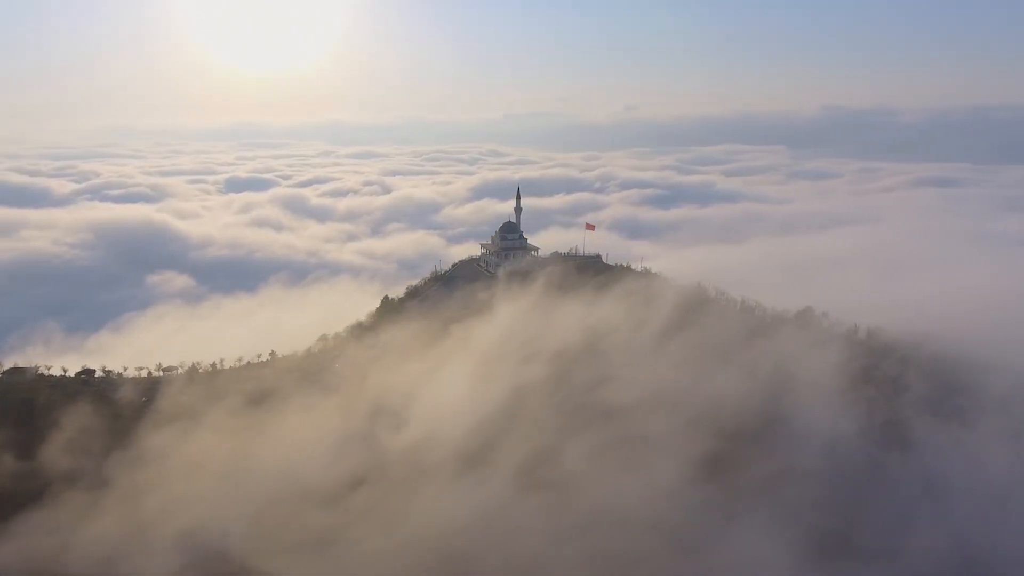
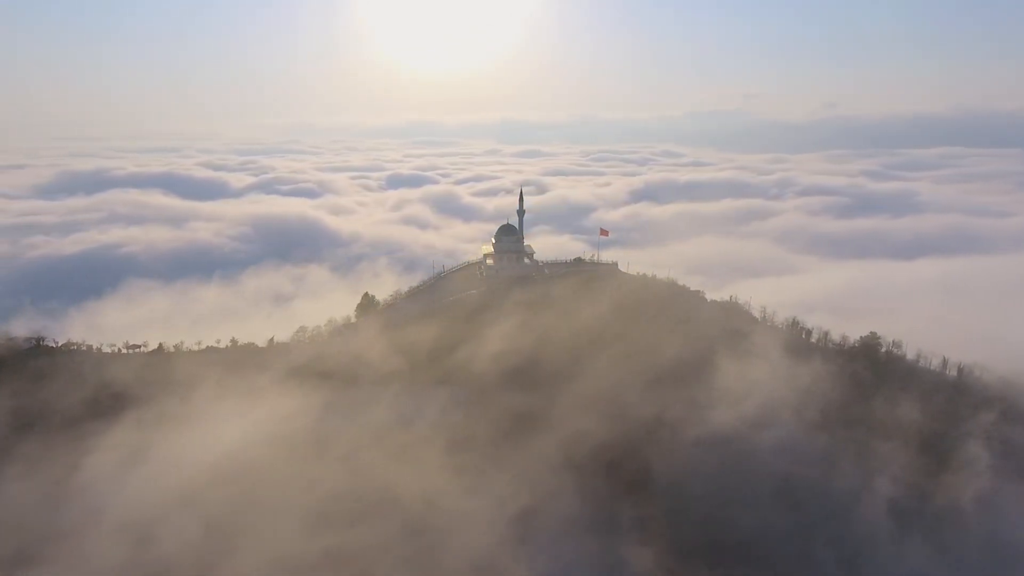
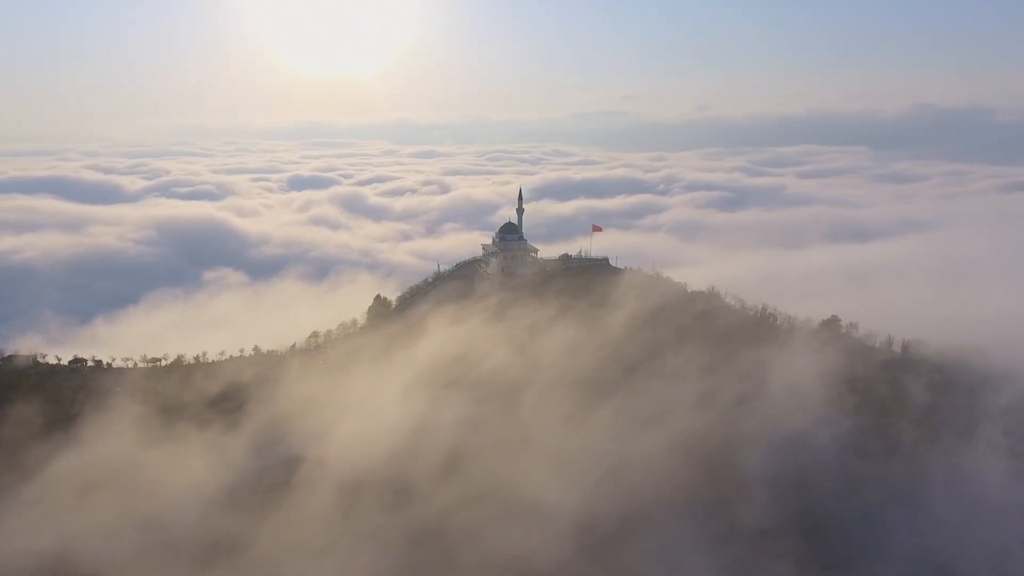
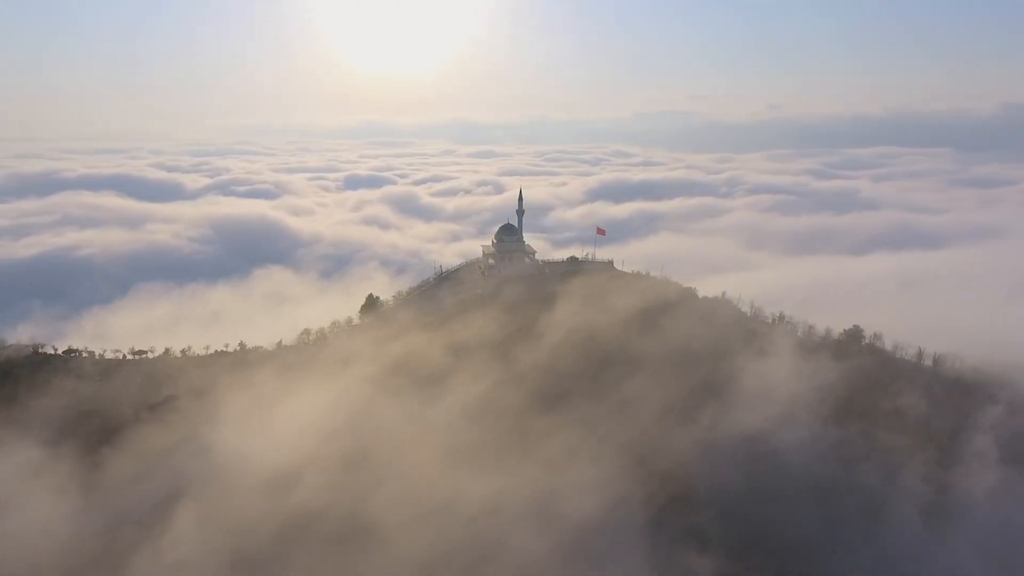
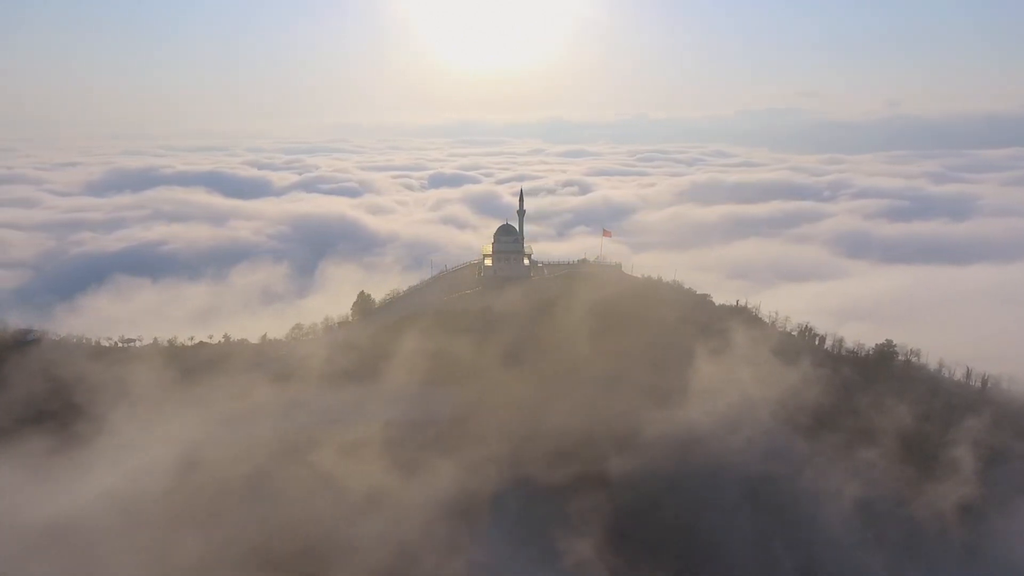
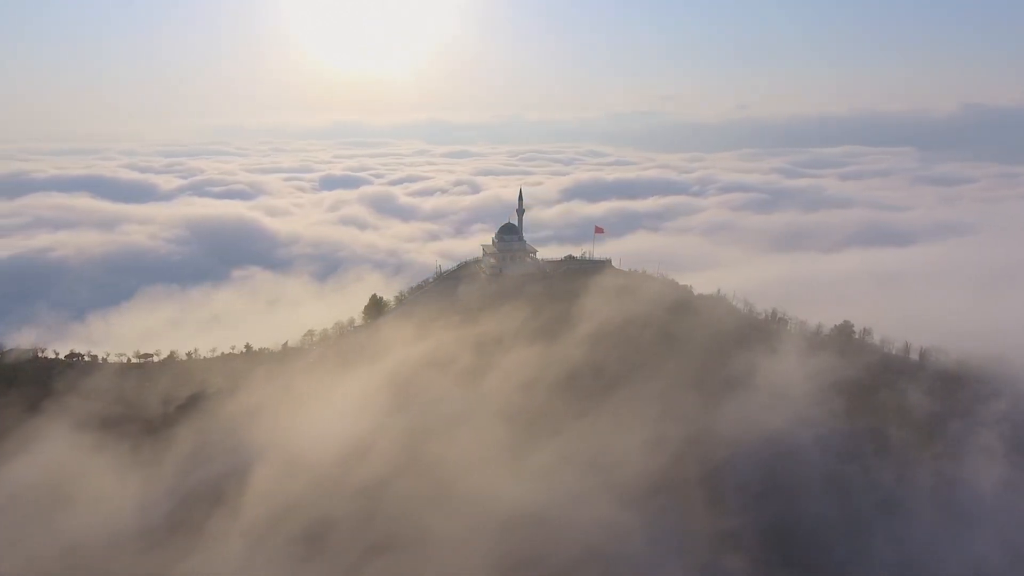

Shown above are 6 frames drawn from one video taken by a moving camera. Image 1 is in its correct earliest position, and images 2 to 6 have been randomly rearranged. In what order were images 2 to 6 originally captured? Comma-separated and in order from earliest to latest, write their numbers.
3, 6, 4, 2, 5
